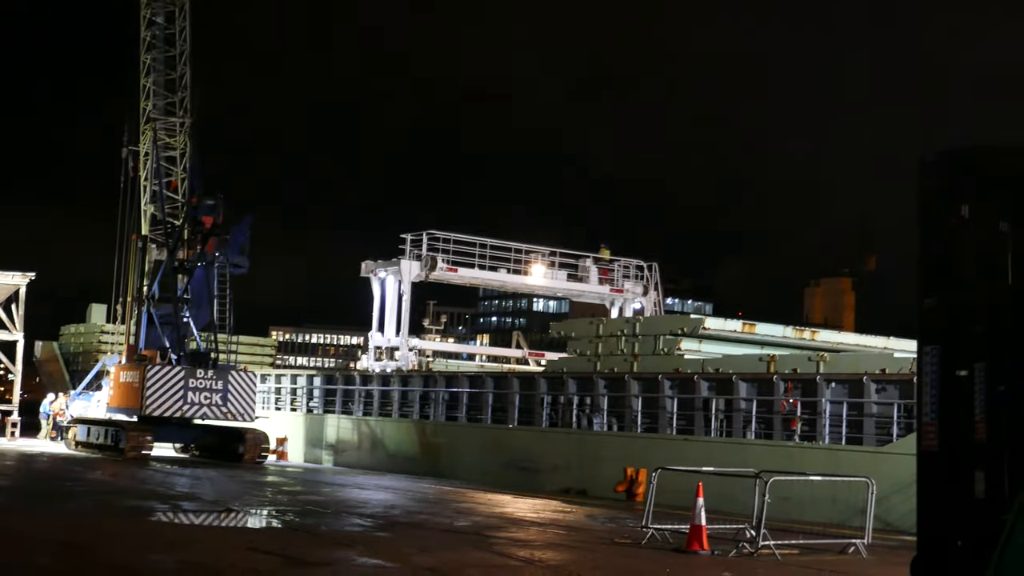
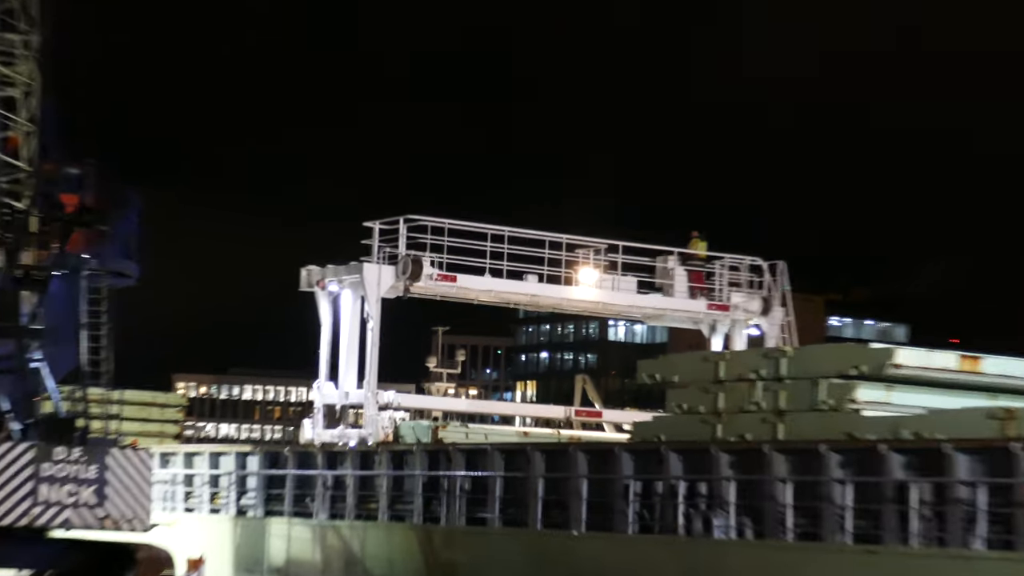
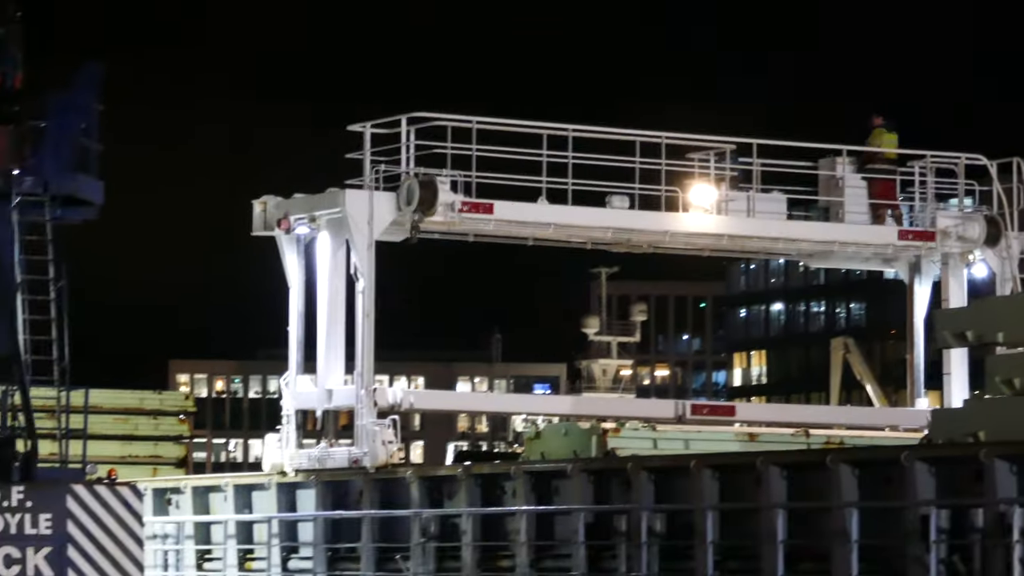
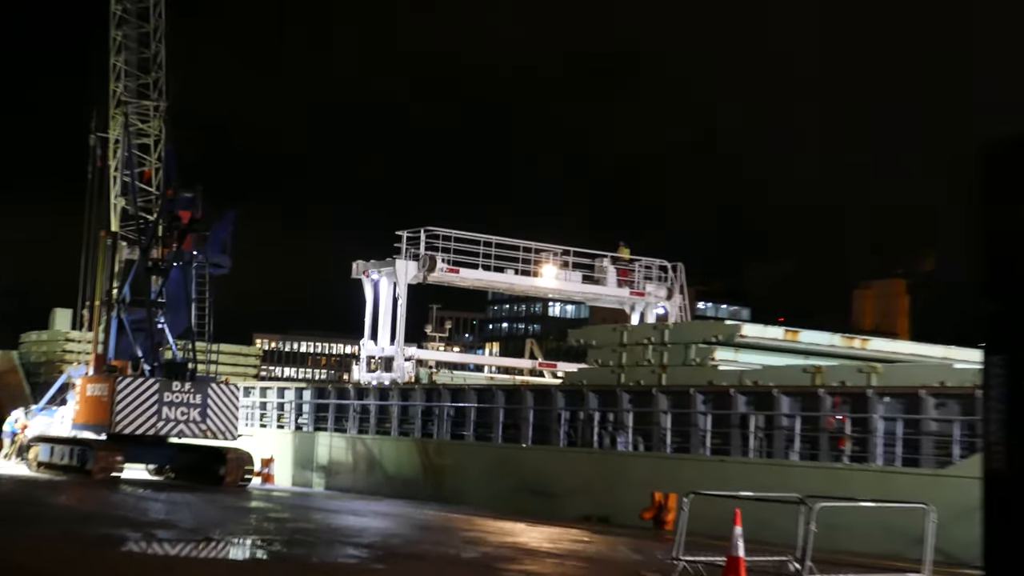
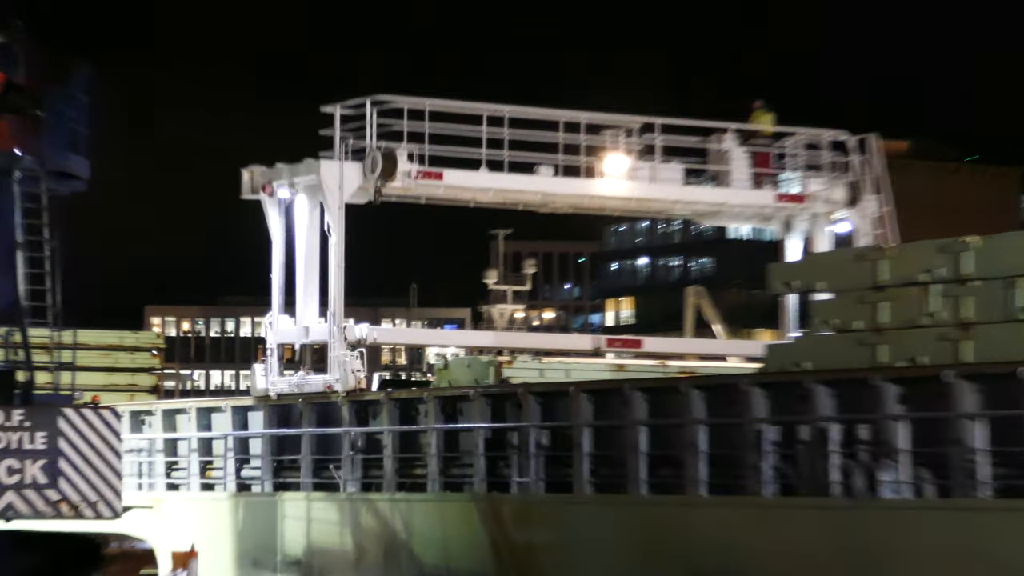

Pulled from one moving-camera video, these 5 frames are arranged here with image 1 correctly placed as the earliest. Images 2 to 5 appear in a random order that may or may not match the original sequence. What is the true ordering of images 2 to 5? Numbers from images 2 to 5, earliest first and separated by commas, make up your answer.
4, 2, 5, 3
